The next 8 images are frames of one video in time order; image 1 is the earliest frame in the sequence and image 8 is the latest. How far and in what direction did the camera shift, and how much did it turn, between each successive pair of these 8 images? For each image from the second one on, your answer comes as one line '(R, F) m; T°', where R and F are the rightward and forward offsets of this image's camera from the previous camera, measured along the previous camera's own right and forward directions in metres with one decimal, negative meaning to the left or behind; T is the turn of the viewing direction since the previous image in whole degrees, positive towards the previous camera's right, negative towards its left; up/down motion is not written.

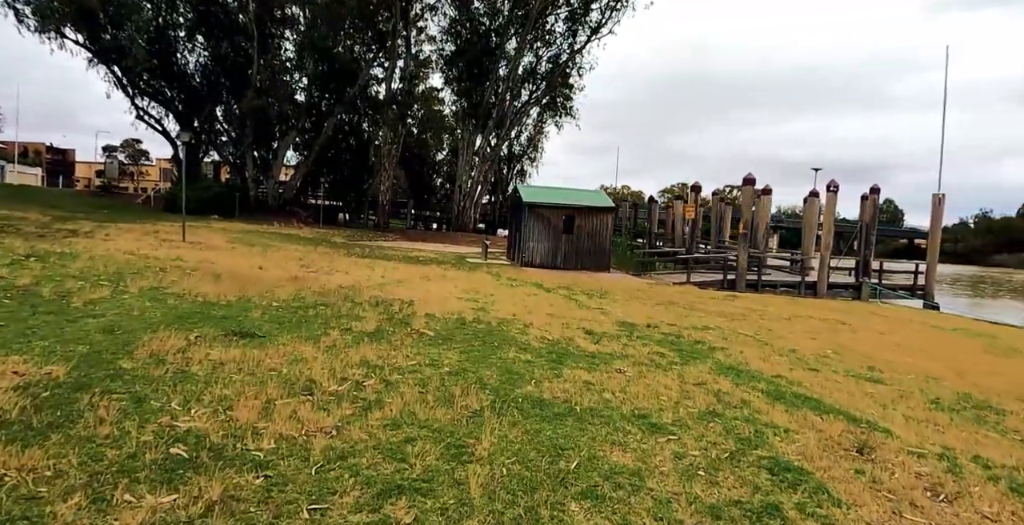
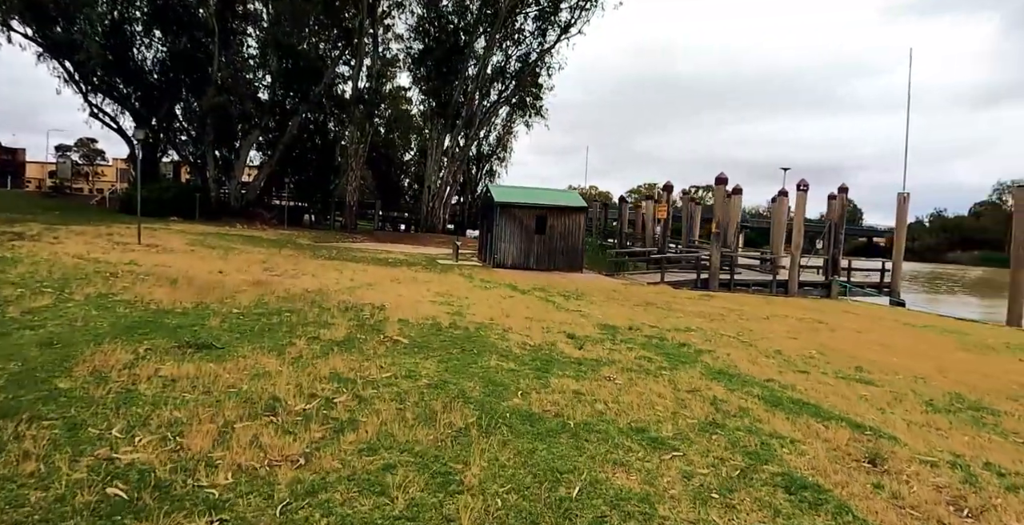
(-0.1, +0.4) m; +3°
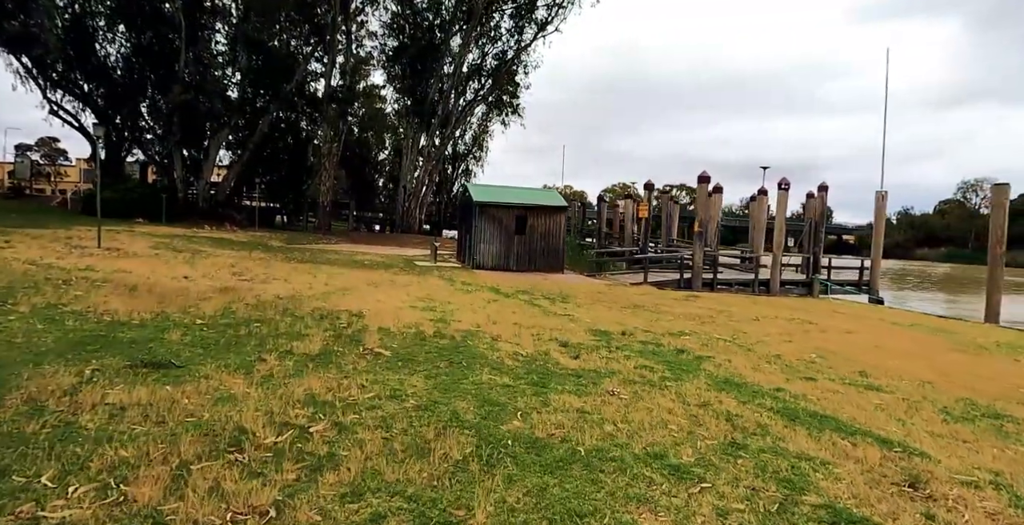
(-0.1, +0.5) m; +2°
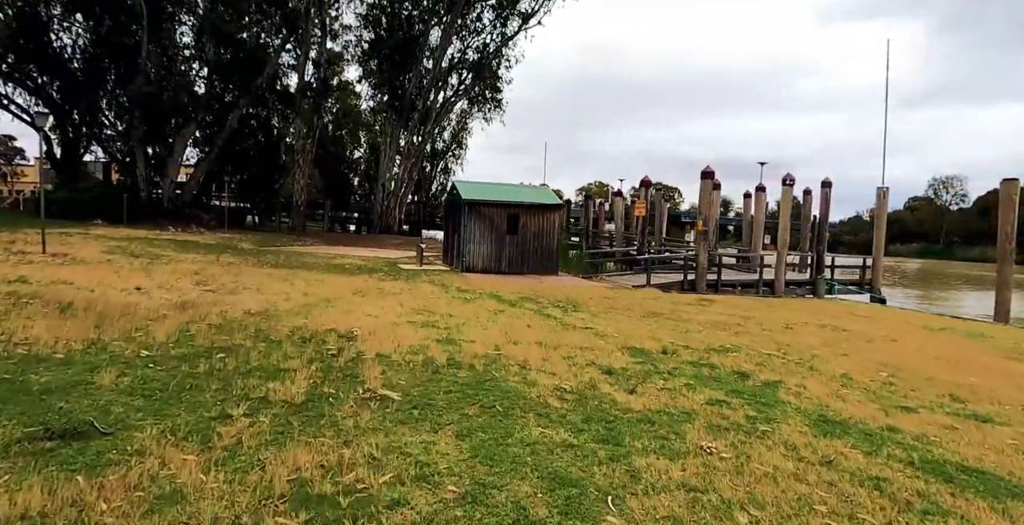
(-0.5, +1.3) m; +2°
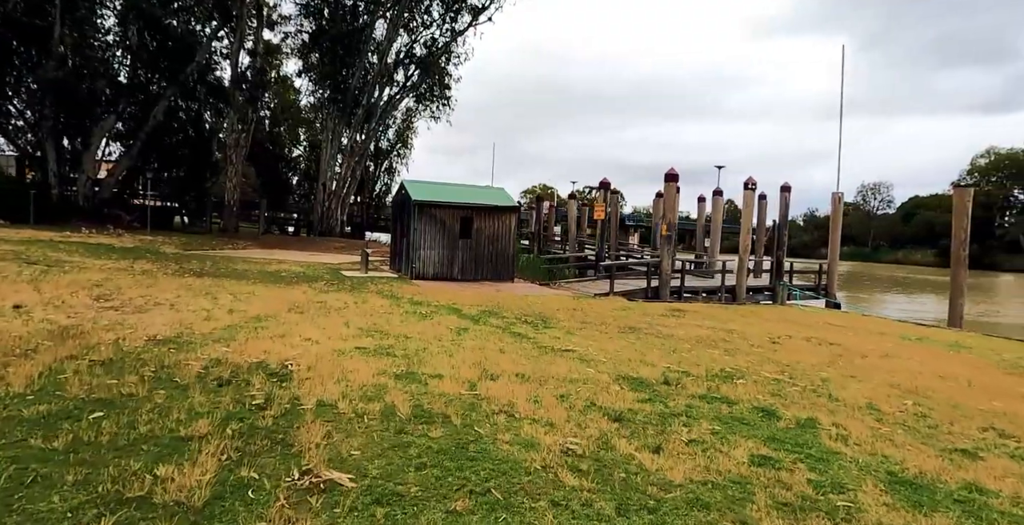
(-0.3, +1.2) m; +5°
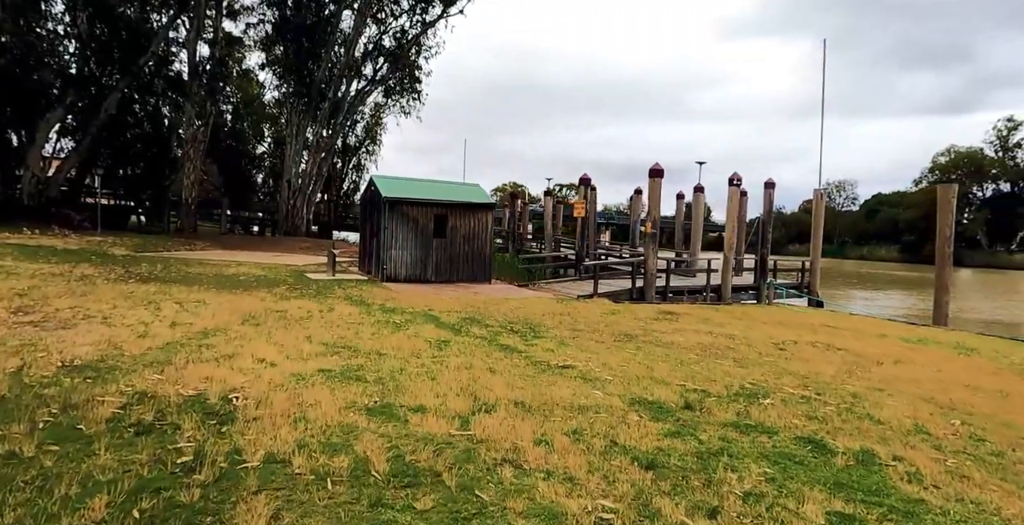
(-0.2, +0.9) m; +3°
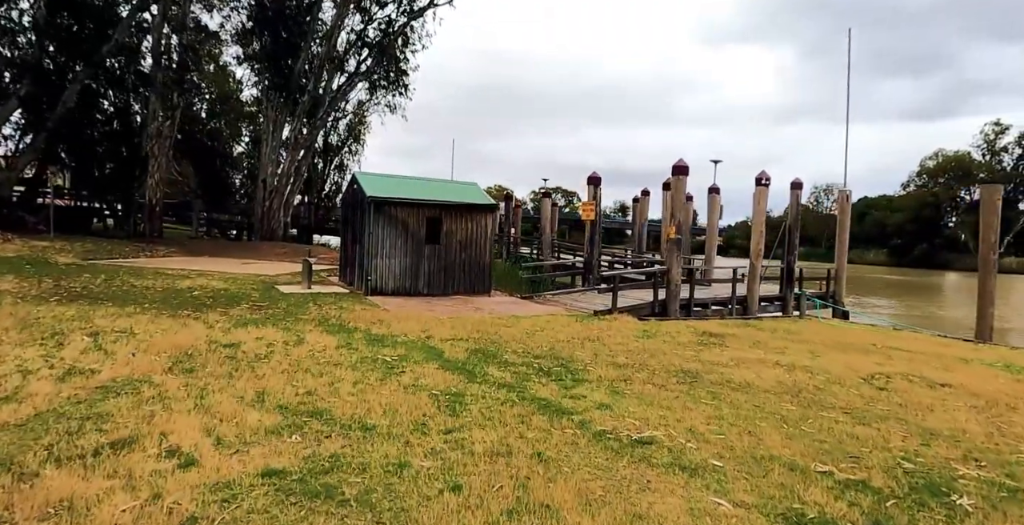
(-0.4, +2.0) m; +1°
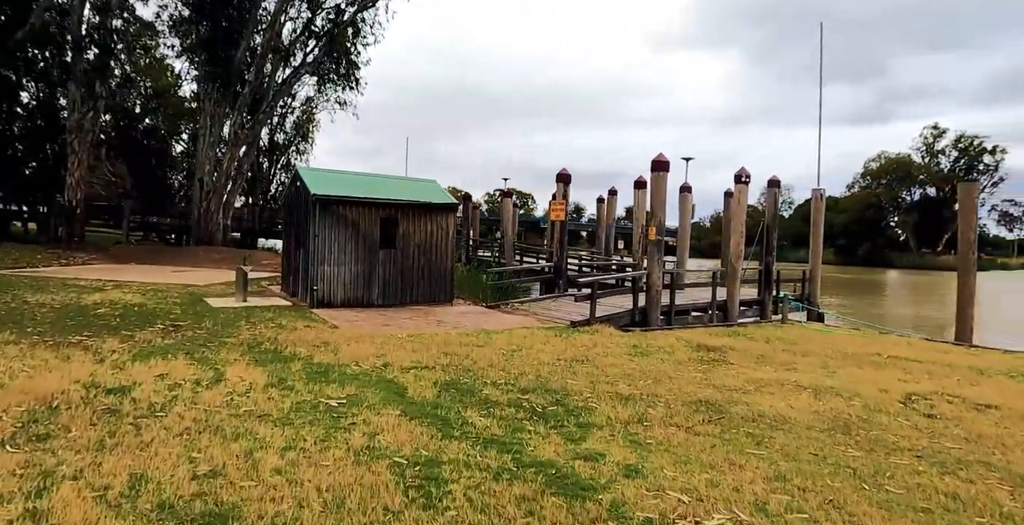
(-0.2, +1.4) m; +4°
